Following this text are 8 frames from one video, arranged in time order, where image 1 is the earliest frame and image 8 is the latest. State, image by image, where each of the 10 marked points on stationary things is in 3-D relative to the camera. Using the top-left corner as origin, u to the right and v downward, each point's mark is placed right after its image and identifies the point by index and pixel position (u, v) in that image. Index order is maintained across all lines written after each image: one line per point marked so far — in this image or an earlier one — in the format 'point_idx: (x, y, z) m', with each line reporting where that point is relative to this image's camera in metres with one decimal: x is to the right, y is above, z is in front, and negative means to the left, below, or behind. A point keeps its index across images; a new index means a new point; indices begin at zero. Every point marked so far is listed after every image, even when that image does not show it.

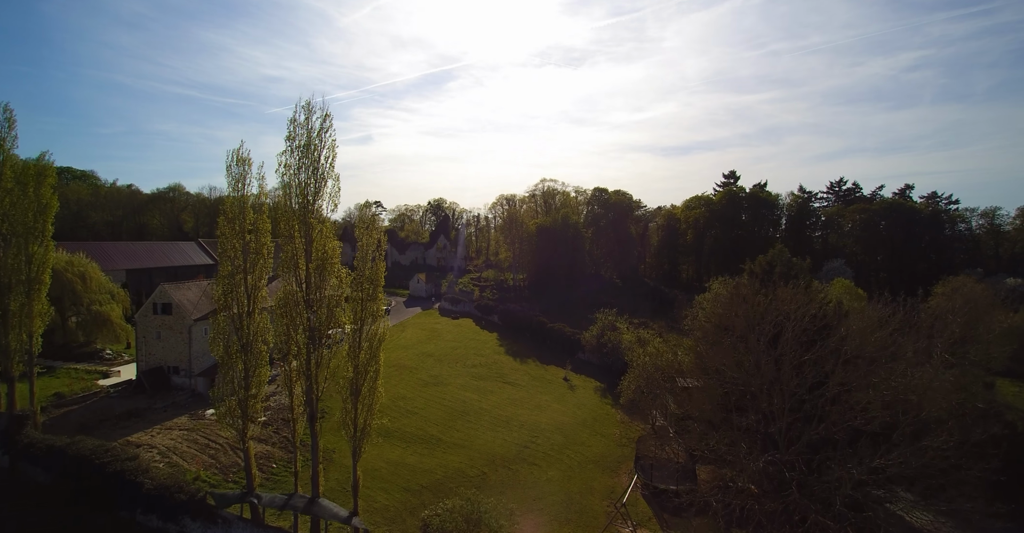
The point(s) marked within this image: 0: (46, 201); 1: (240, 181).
0: (-16.0, +2.1, +17.2) m
1: (-6.6, +2.5, +15.0) m
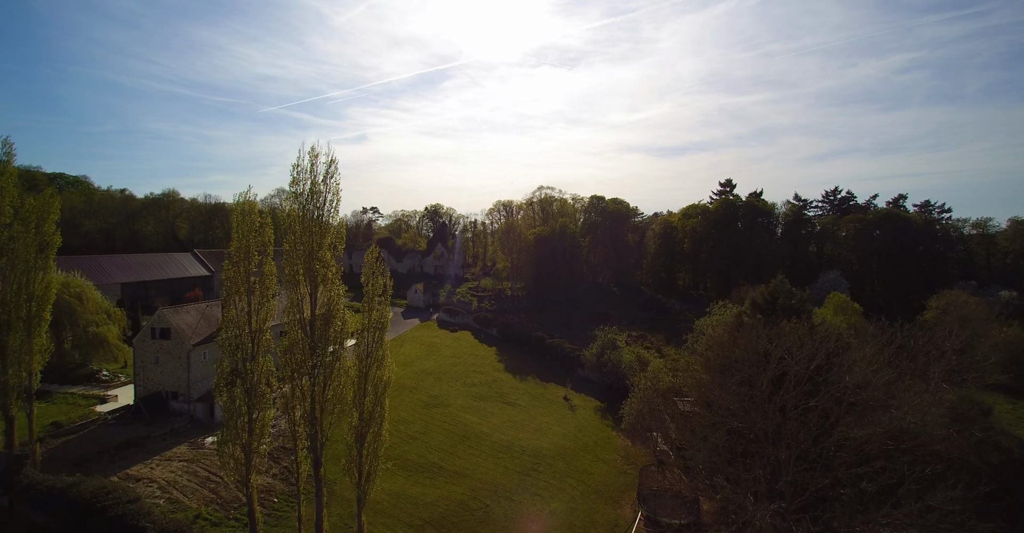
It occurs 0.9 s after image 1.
0: (-15.8, +0.9, +17.0) m
1: (-6.4, +1.3, +14.8) m
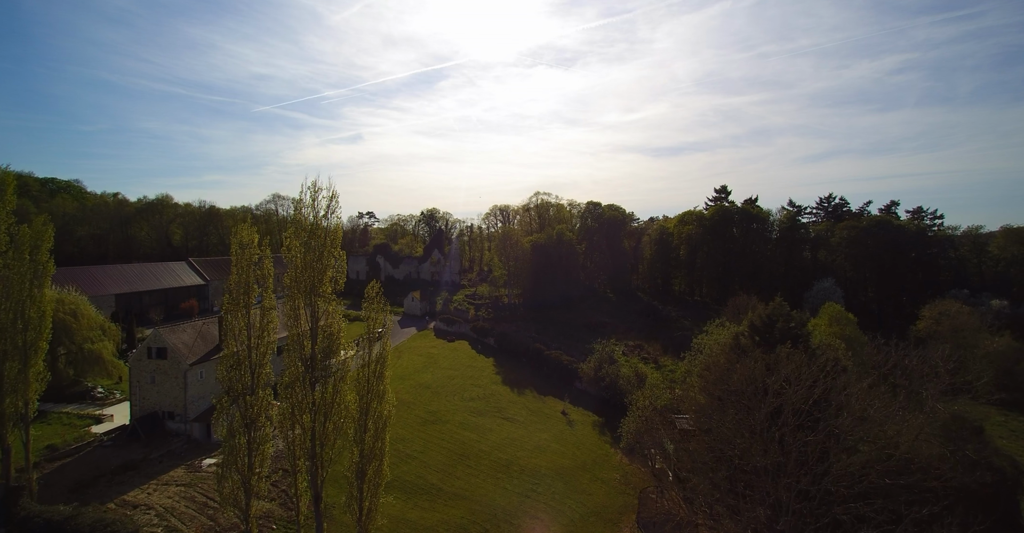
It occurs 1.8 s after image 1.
0: (-15.8, 0.0, +16.9) m
1: (-6.4, +0.3, +14.8) m
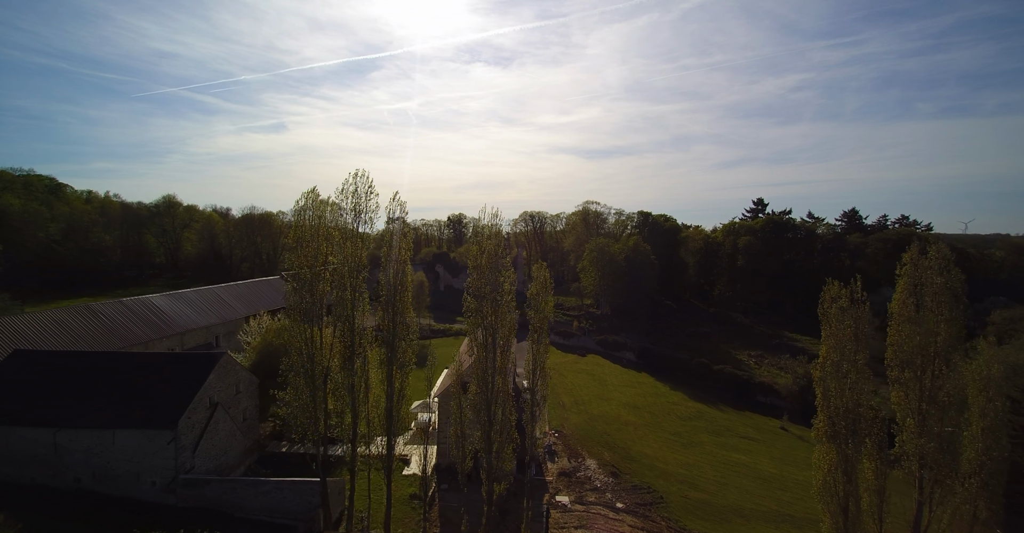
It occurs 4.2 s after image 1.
0: (-0.1, -1.4, +16.4) m
1: (+9.4, -1.0, +14.8) m
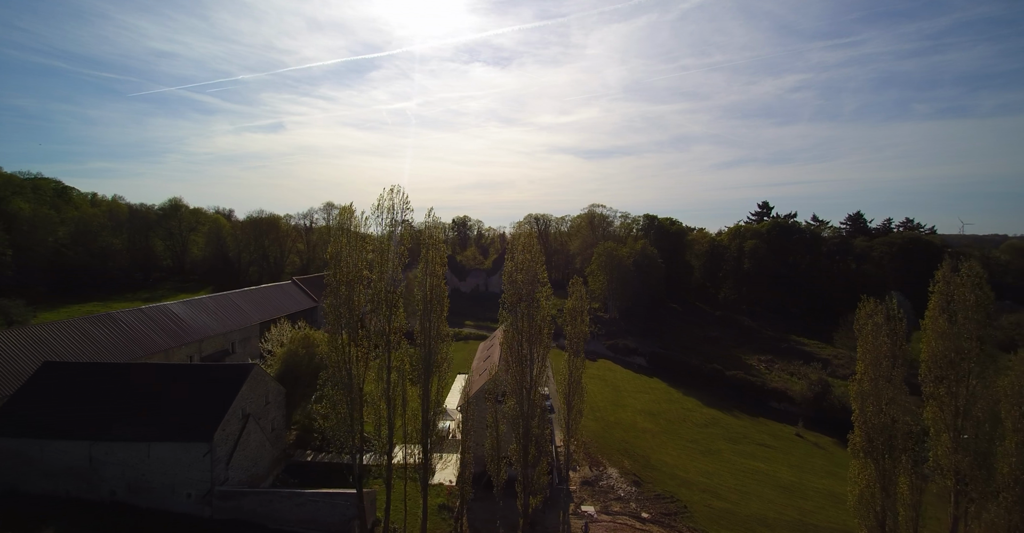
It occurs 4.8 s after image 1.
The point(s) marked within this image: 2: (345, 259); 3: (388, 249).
0: (+1.0, -1.9, +16.5) m
1: (+10.5, -1.5, +14.9) m
2: (-5.4, +0.2, +17.0) m
3: (-4.0, +0.5, +16.9) m
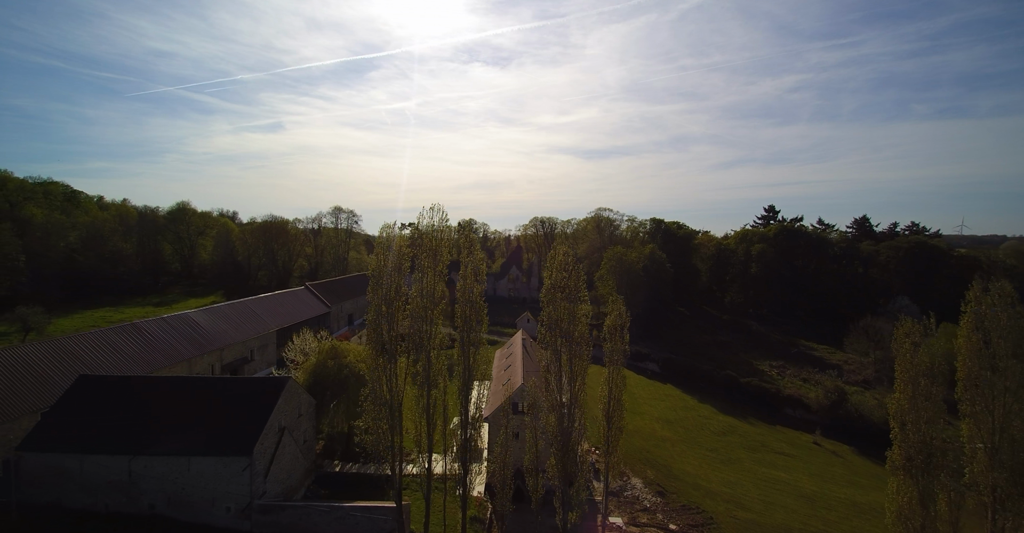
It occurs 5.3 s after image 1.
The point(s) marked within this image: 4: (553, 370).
0: (+2.2, -2.4, +16.7) m
1: (+11.7, -2.1, +15.1) m
2: (-4.1, -0.4, +17.2) m
3: (-2.8, -0.1, +17.1) m
4: (+1.4, -3.4, +16.7) m
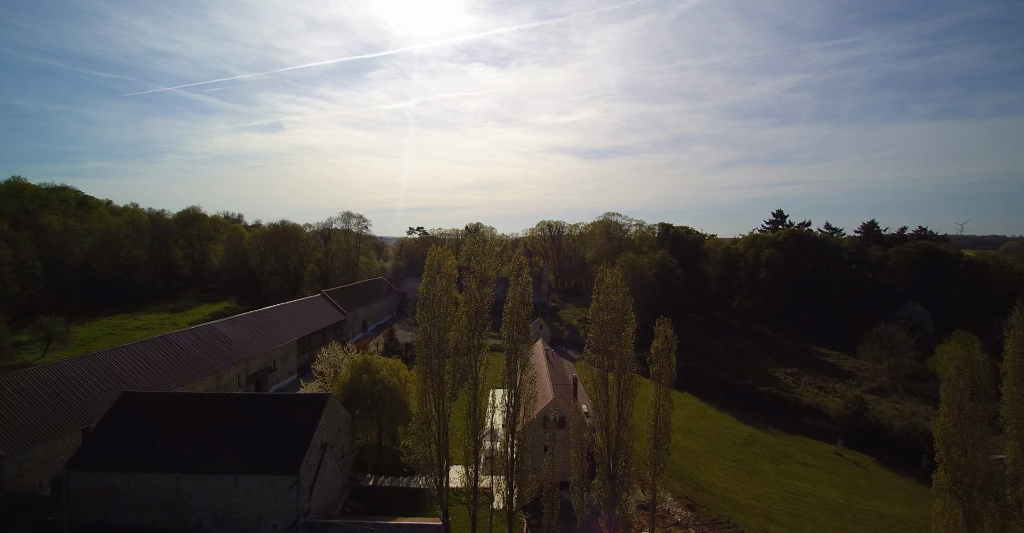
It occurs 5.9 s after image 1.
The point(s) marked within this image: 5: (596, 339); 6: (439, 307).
0: (+3.7, -3.2, +16.9) m
1: (+13.2, -2.8, +15.3) m
2: (-2.7, -1.1, +17.4) m
3: (-1.3, -0.8, +17.3) m
4: (+2.8, -4.1, +16.9) m
5: (+2.7, -2.4, +16.9) m
6: (-2.5, -1.4, +17.4) m
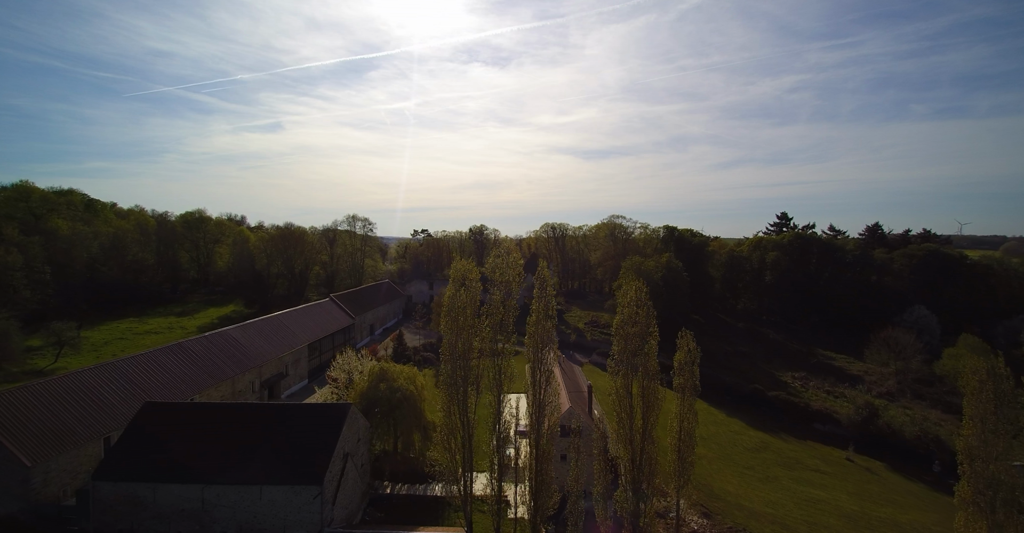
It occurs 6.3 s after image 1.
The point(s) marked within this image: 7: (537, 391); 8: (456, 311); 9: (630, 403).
0: (+4.5, -3.6, +17.0) m
1: (+14.0, -3.2, +15.4) m
2: (-1.9, -1.5, +17.6) m
3: (-0.5, -1.2, +17.5) m
4: (+3.6, -4.6, +17.0) m
5: (+3.5, -2.8, +17.0) m
6: (-1.8, -1.8, +17.6) m
7: (+0.8, -4.5, +18.1) m
8: (-2.0, -1.5, +17.6) m
9: (+3.9, -4.6, +17.2) m
